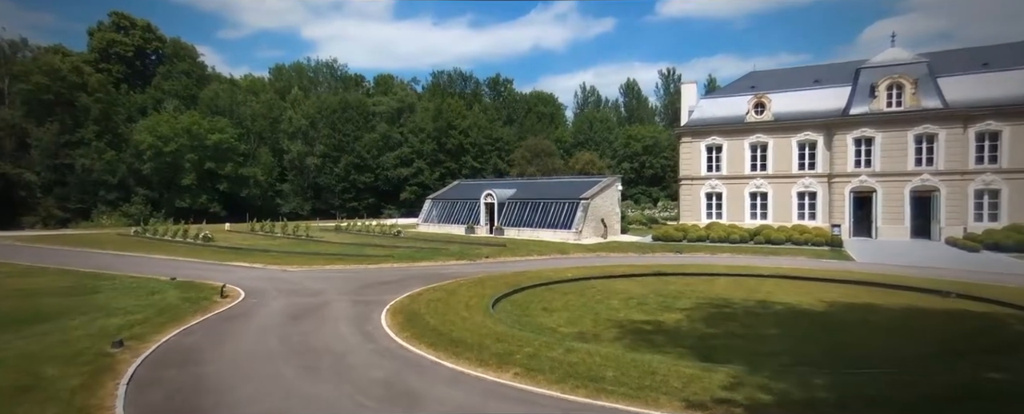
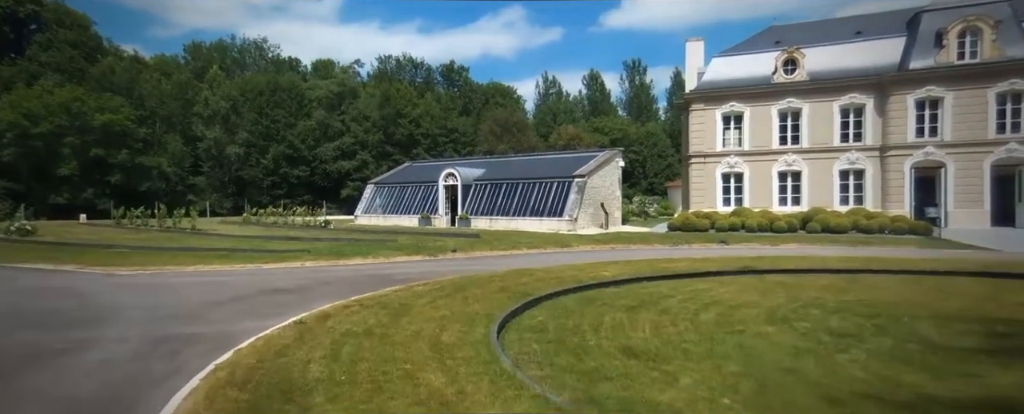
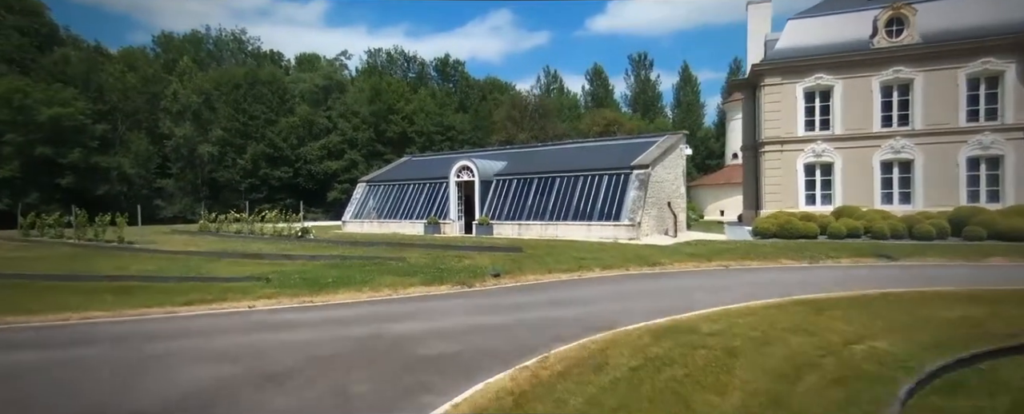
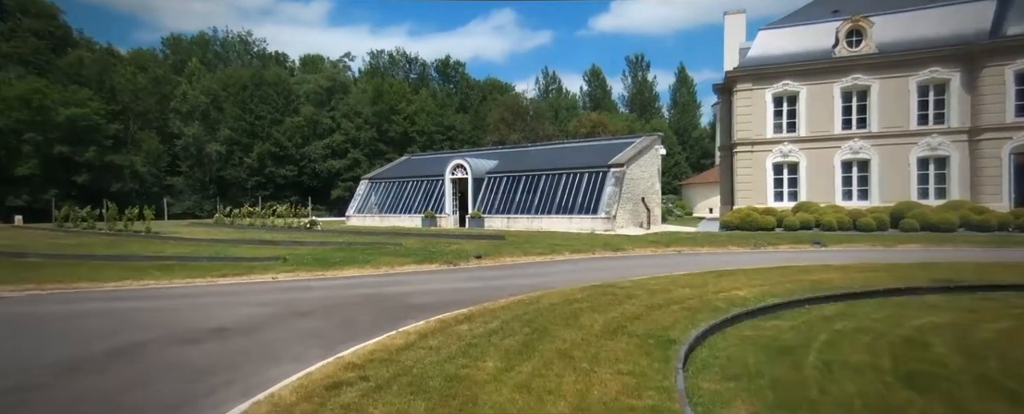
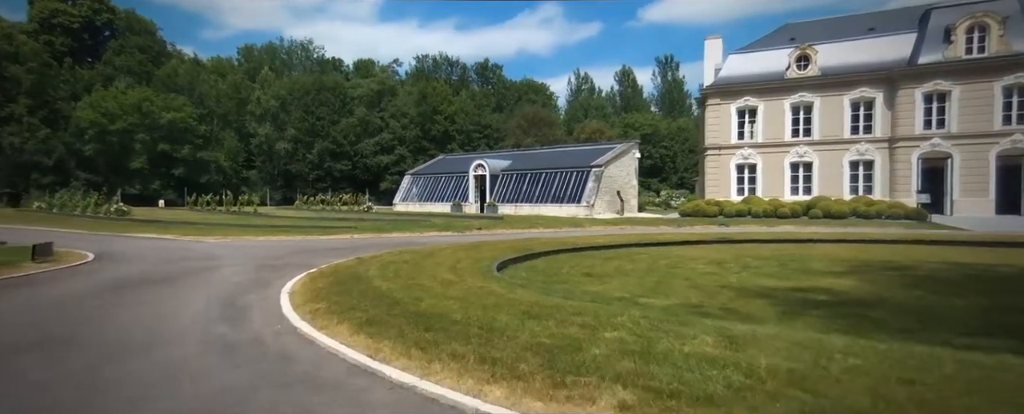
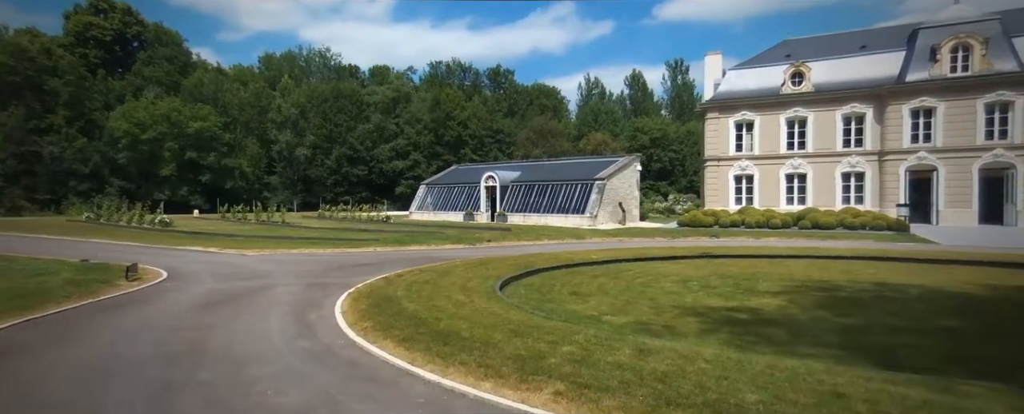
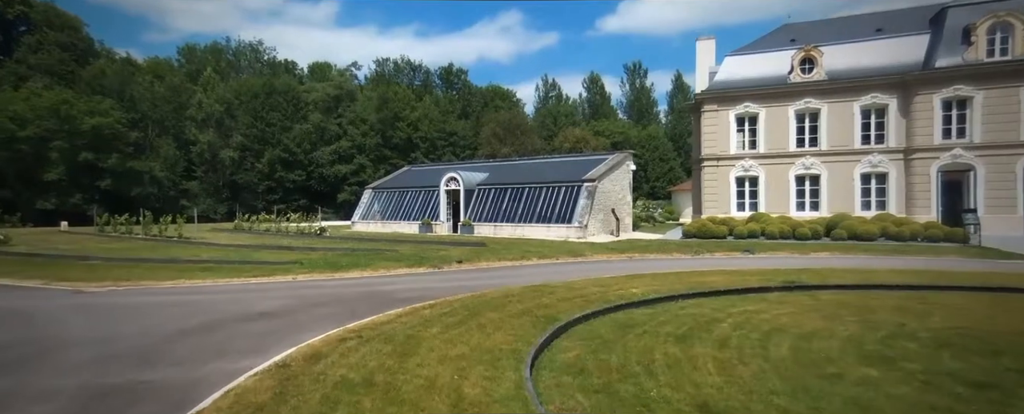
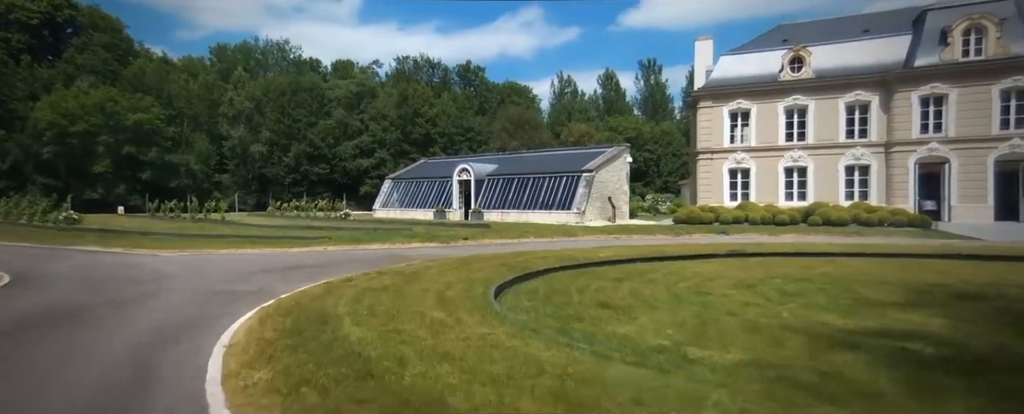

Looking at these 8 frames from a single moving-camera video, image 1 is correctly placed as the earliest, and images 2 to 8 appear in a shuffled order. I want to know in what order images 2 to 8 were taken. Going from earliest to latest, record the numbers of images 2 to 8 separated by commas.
6, 5, 8, 2, 7, 4, 3
